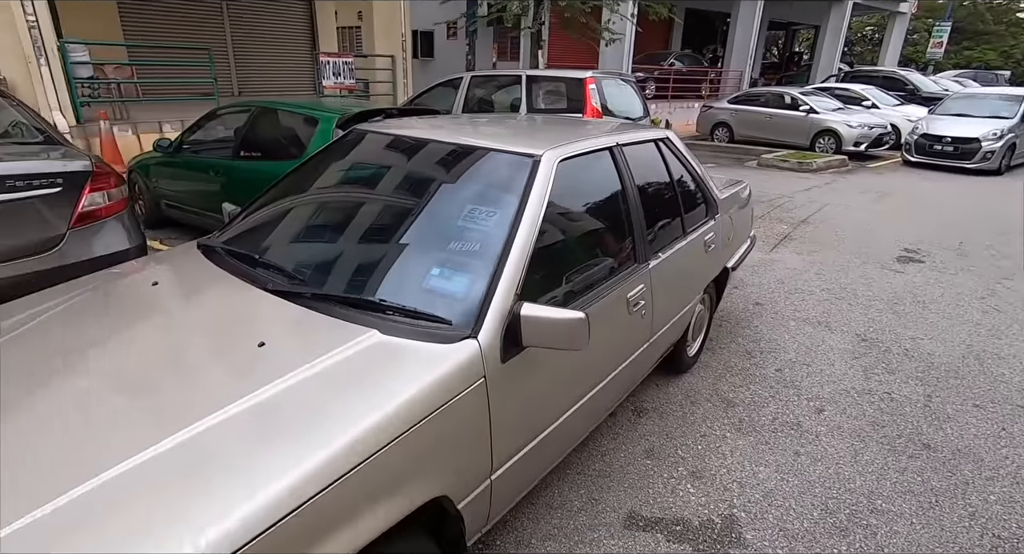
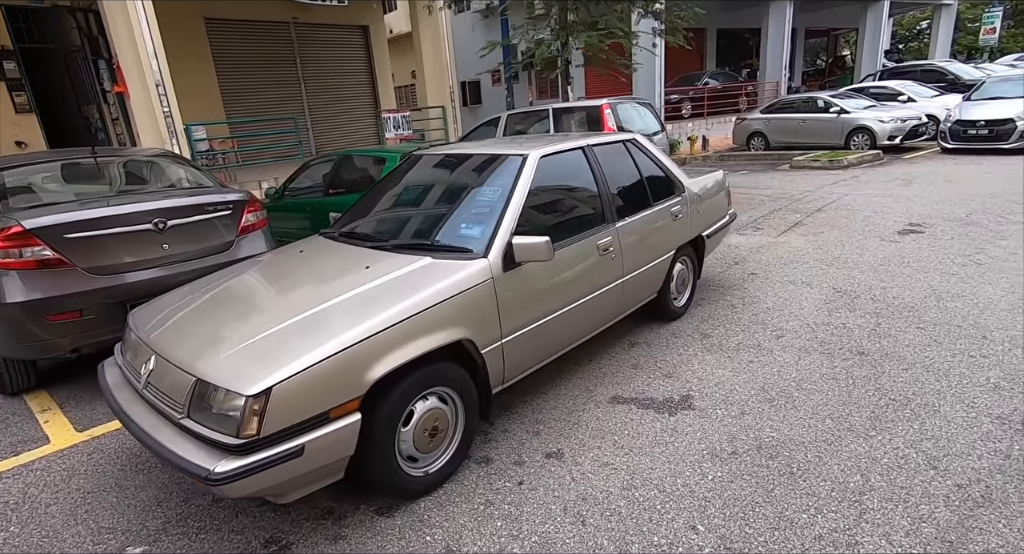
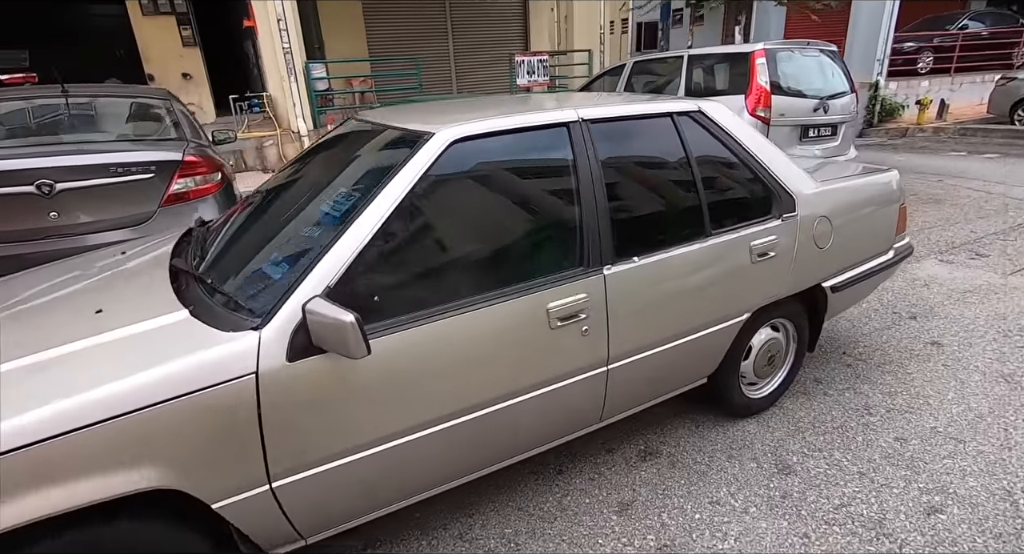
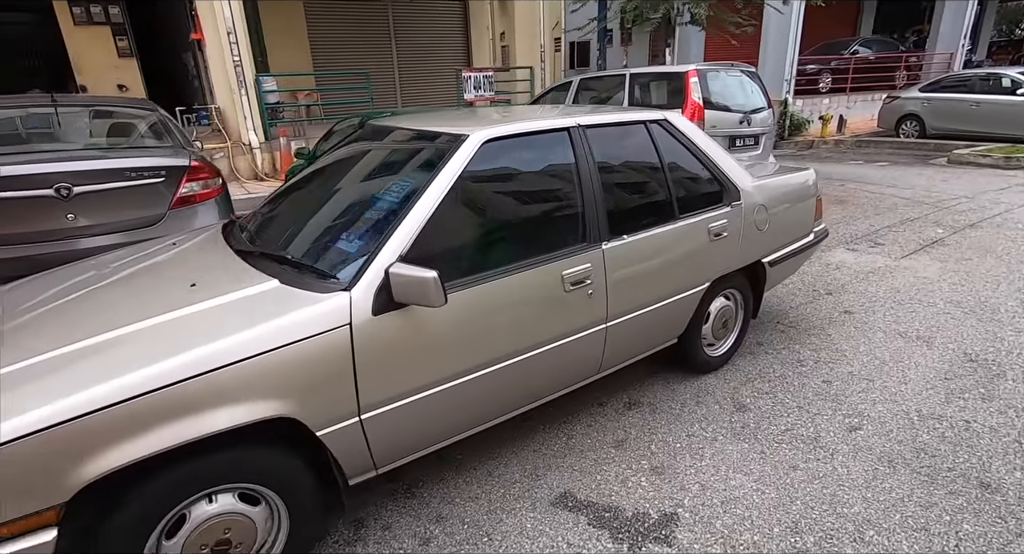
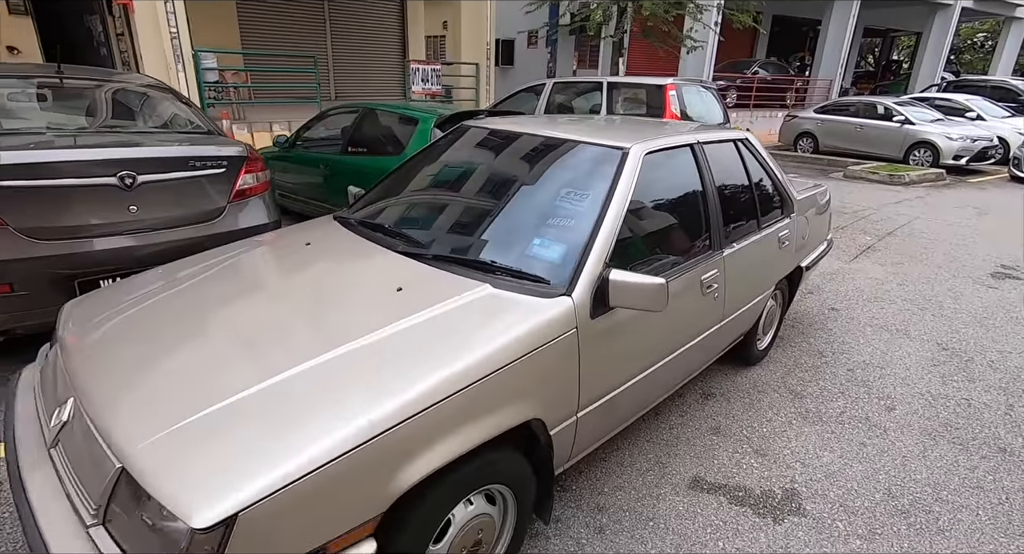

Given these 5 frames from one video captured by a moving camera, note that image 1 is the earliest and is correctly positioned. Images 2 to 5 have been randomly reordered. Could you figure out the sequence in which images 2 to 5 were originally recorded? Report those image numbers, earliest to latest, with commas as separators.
5, 2, 4, 3
